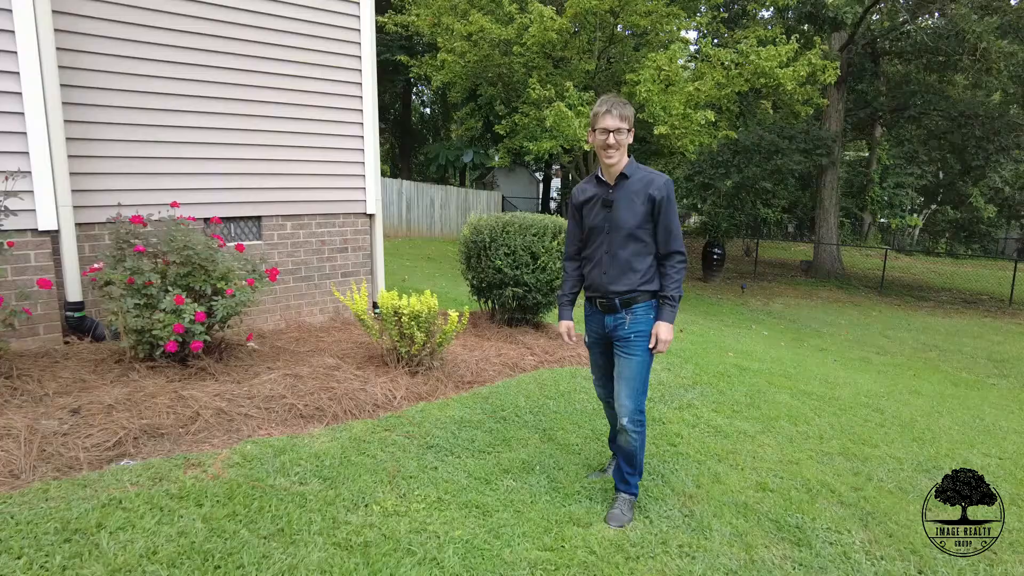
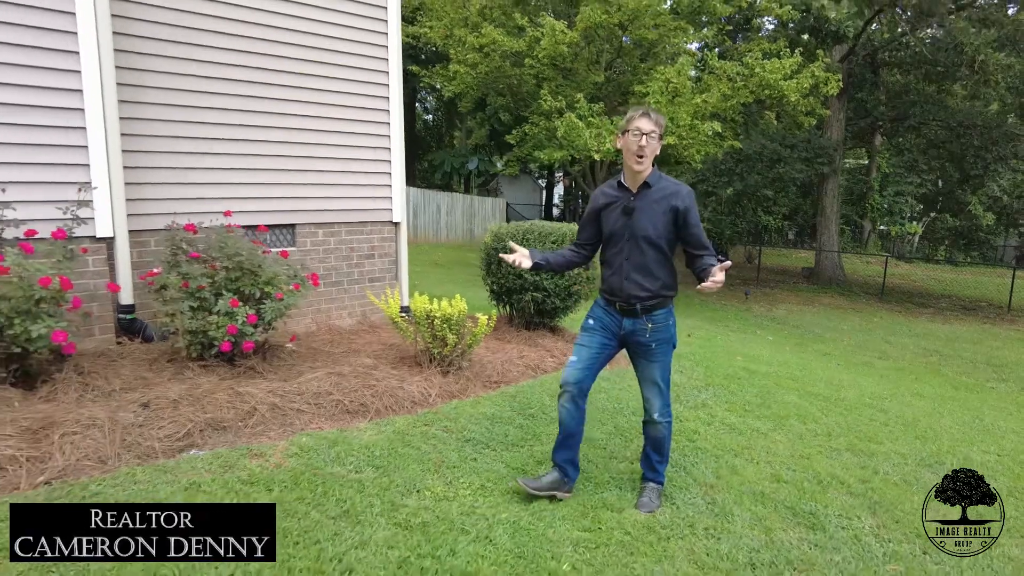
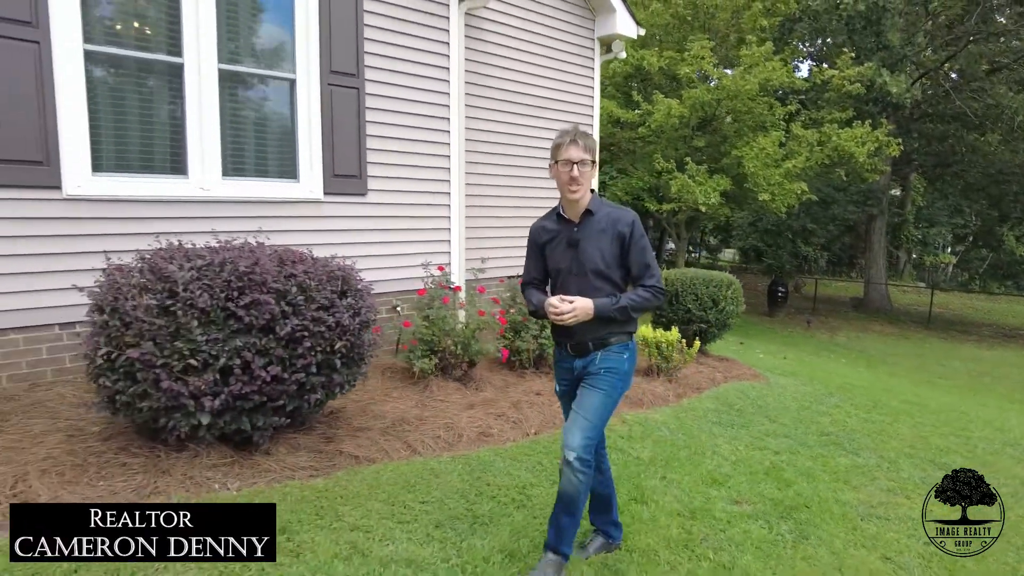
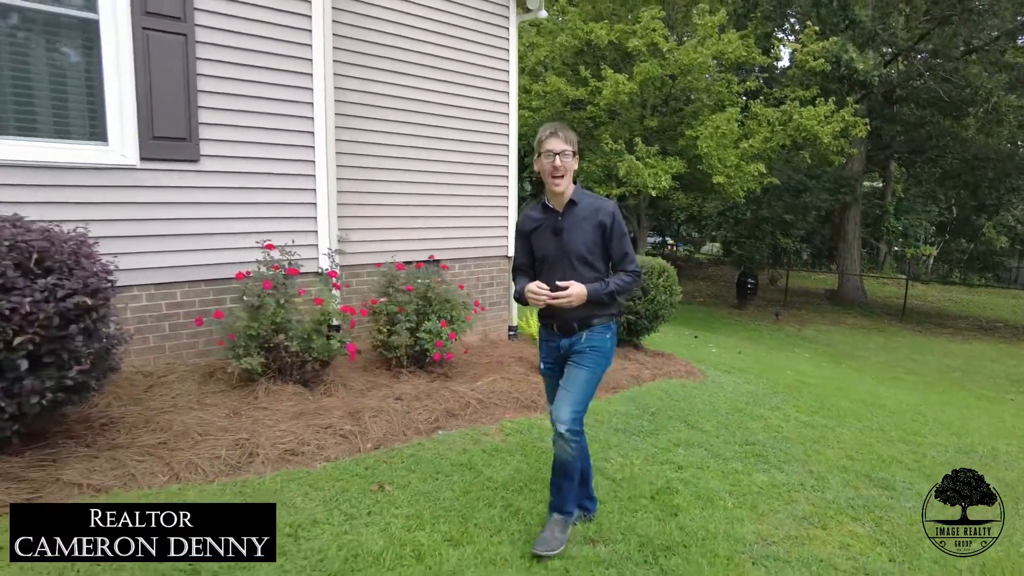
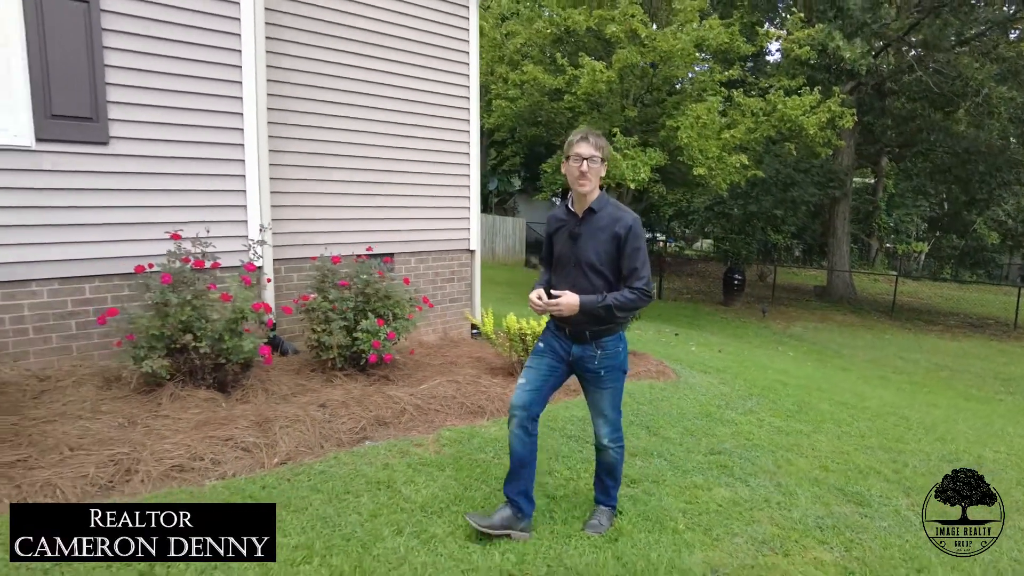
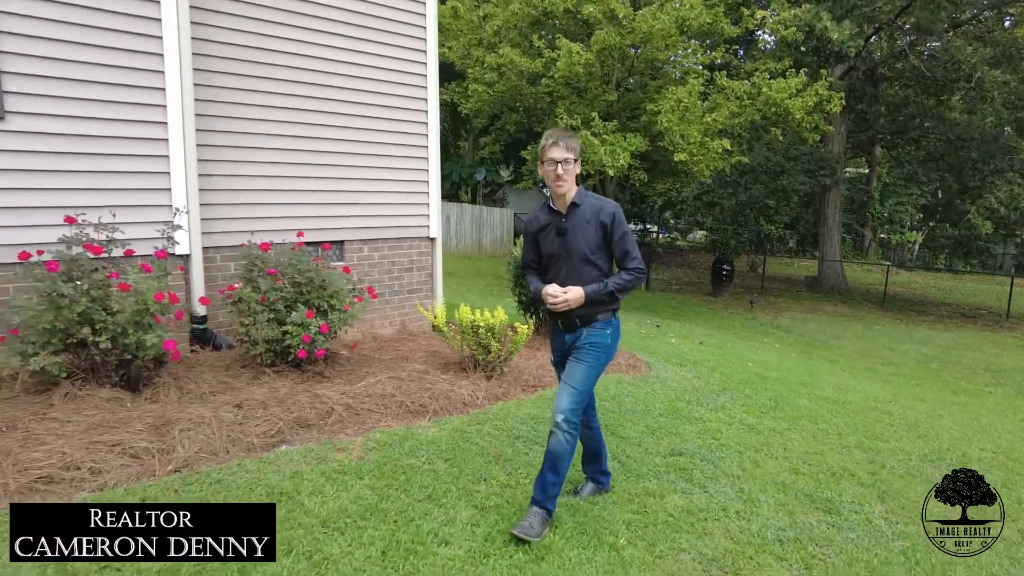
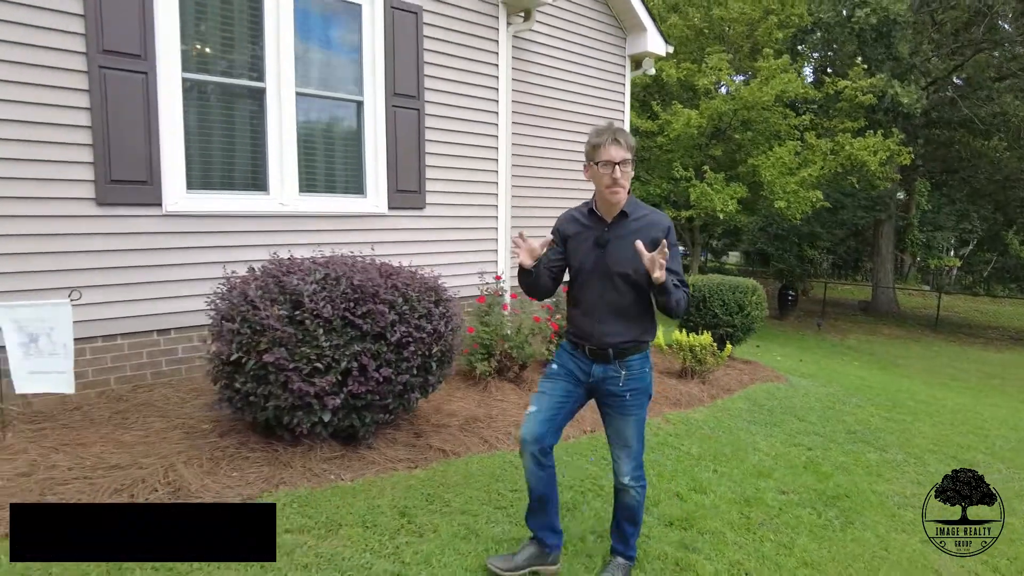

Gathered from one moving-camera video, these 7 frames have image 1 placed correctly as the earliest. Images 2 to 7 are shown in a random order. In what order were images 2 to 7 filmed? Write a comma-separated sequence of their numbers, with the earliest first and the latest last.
2, 6, 5, 4, 3, 7
